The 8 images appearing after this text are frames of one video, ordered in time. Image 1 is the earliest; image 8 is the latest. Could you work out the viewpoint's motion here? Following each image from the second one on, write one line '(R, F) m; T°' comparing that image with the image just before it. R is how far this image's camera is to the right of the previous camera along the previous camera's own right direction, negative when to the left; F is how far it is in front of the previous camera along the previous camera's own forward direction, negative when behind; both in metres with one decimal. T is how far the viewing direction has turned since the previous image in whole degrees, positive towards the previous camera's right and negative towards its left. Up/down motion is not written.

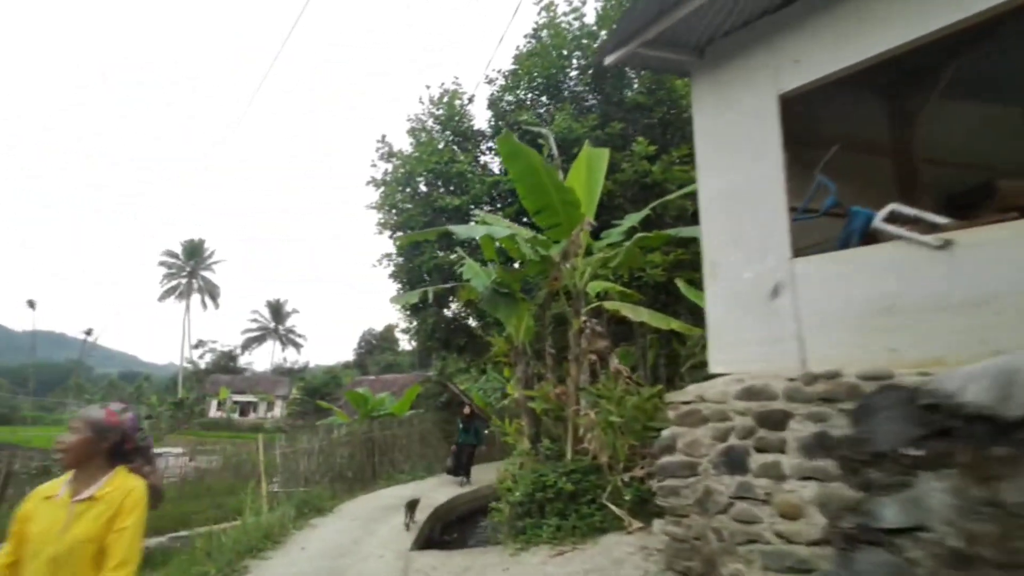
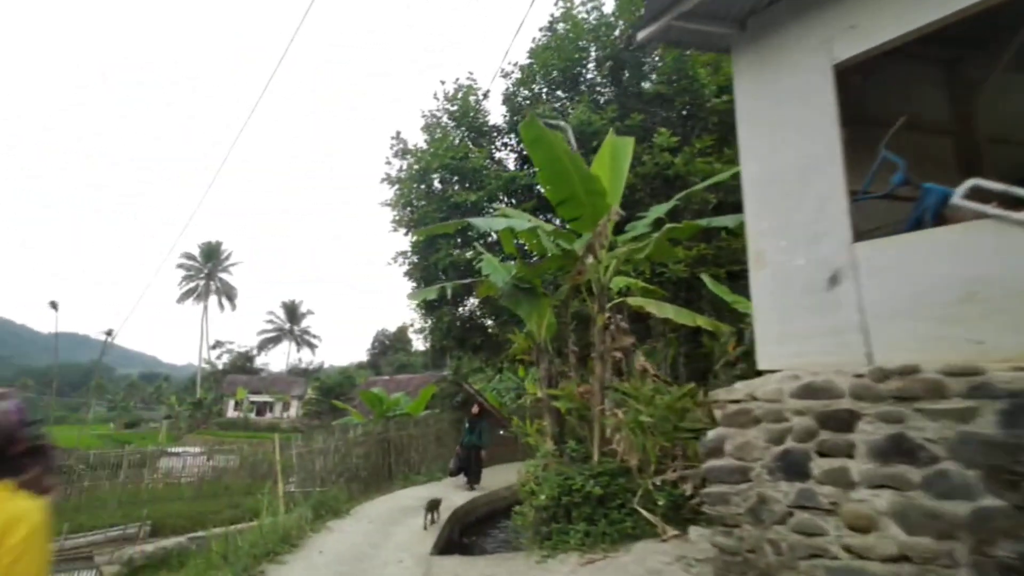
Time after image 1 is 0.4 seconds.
(-0.1, +0.2) m; -2°
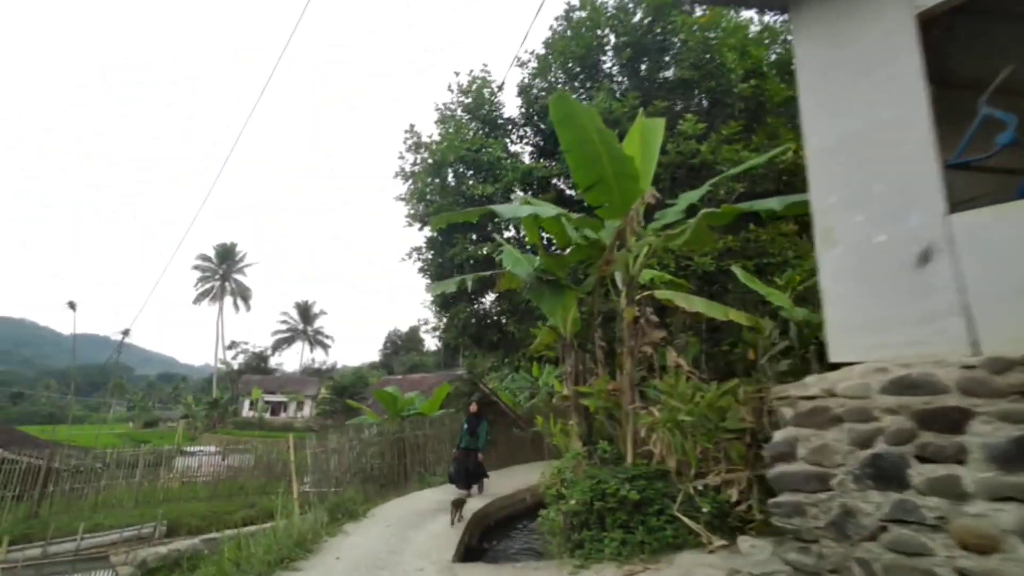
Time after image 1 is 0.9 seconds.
(-0.2, +0.3) m; -1°
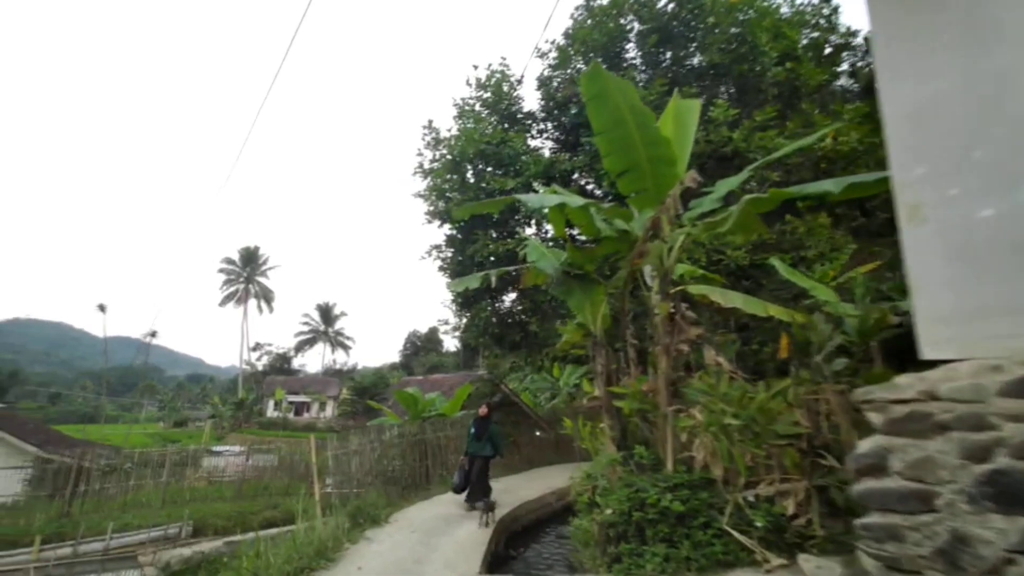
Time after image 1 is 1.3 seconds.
(-0.1, +0.3) m; -2°
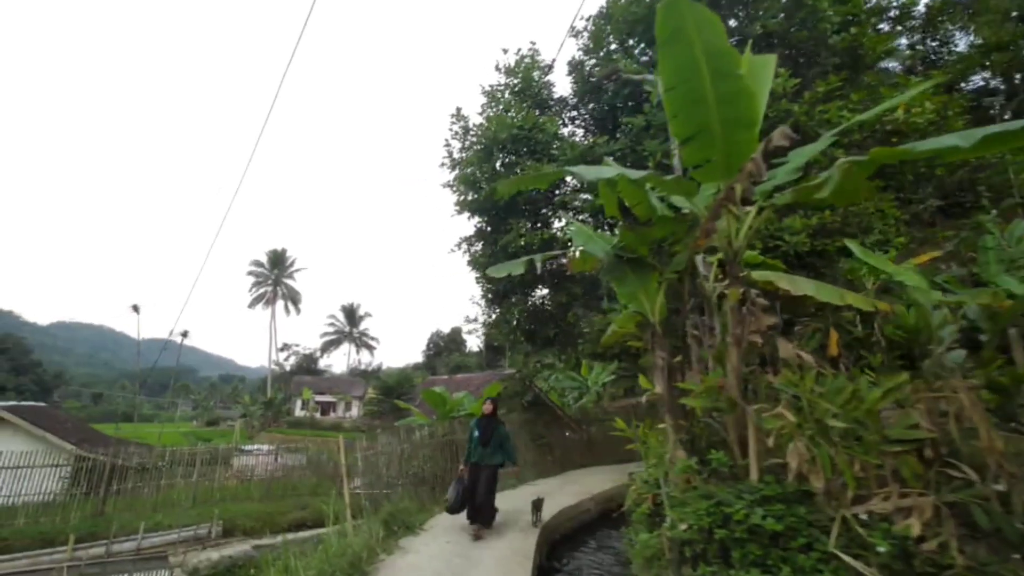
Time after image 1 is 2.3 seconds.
(-0.3, +0.5) m; -3°
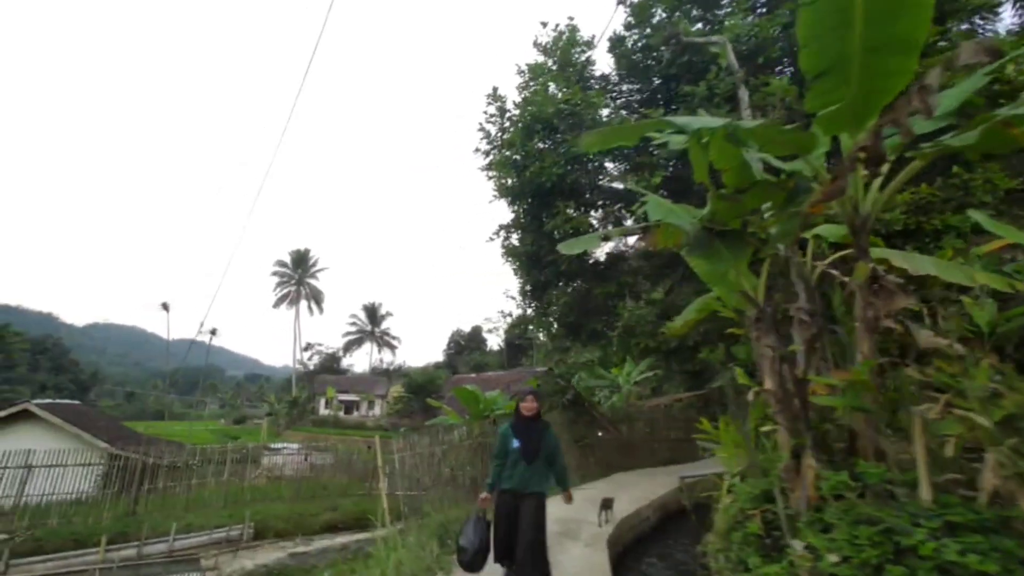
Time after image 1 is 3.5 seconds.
(-0.5, +0.7) m; -2°
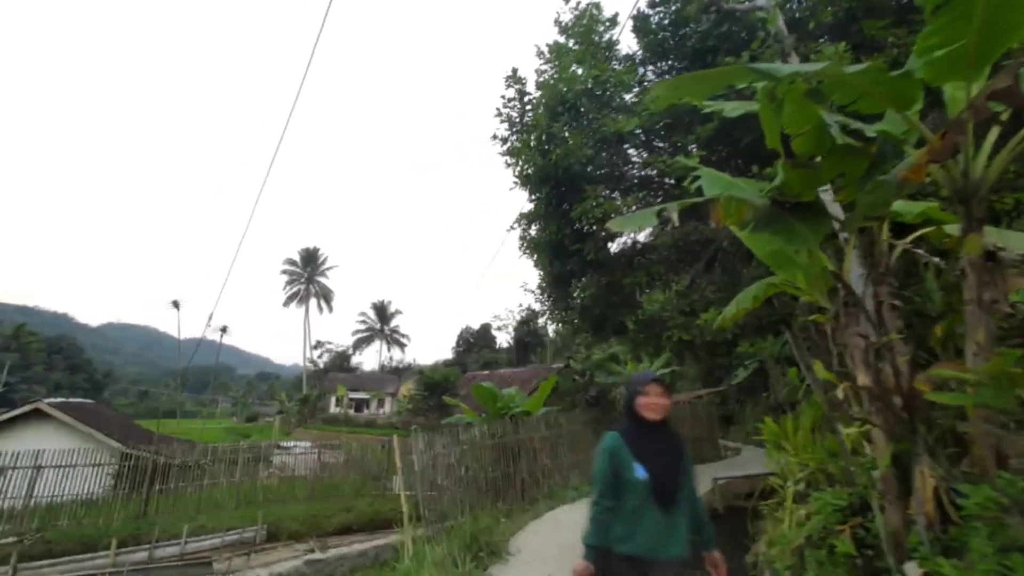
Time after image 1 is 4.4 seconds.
(-0.3, +0.5) m; -1°
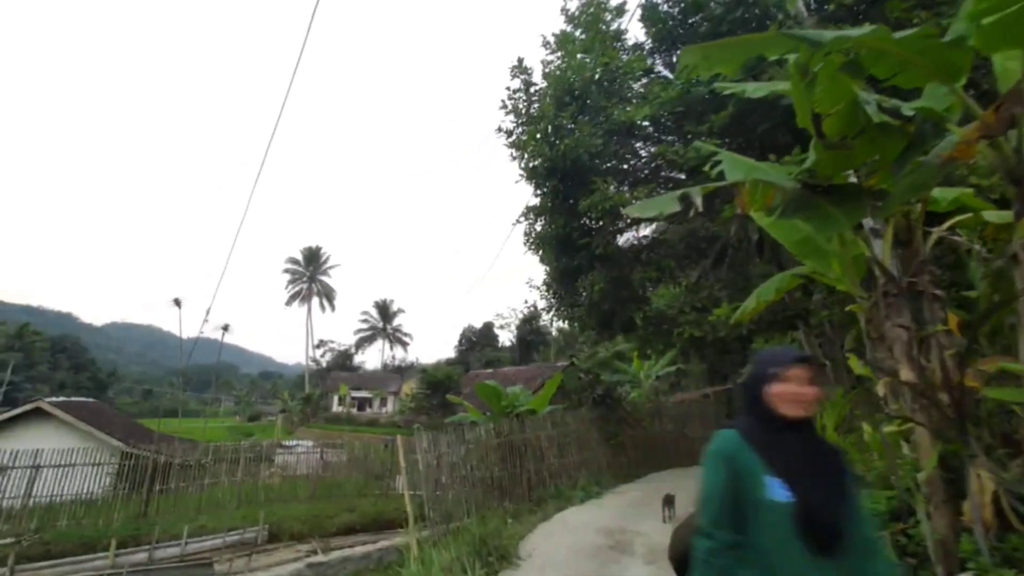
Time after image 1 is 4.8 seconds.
(-0.1, +0.2) m; 0°
